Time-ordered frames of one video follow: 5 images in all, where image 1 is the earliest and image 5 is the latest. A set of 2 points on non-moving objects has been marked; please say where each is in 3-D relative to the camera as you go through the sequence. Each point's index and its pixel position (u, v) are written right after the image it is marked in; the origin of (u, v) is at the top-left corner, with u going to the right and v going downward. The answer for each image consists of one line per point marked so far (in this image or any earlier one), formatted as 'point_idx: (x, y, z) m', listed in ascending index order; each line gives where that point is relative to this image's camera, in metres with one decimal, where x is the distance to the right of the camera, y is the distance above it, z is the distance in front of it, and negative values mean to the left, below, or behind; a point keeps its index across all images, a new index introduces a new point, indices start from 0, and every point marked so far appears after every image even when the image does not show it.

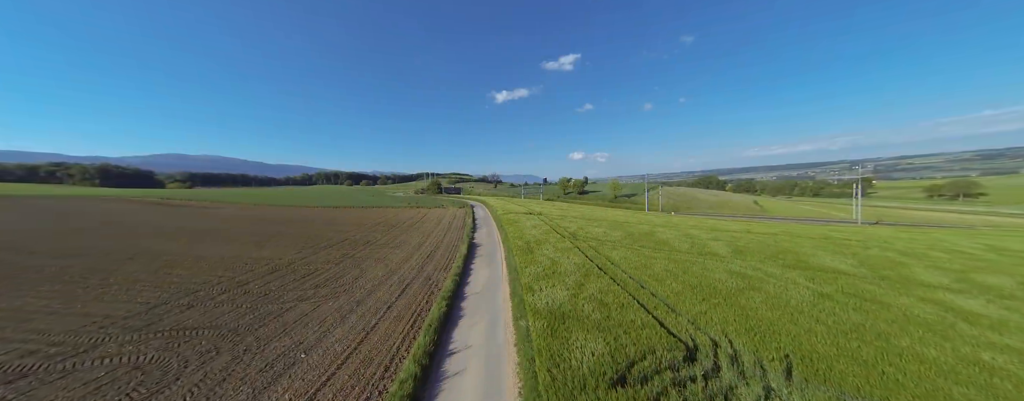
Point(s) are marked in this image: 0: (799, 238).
0: (+12.9, -1.7, +12.2) m
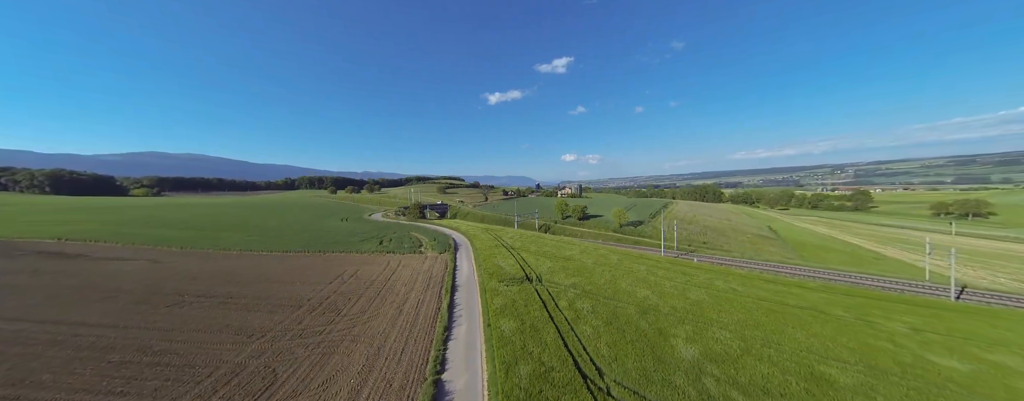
0: (+12.7, -5.0, +8.2) m
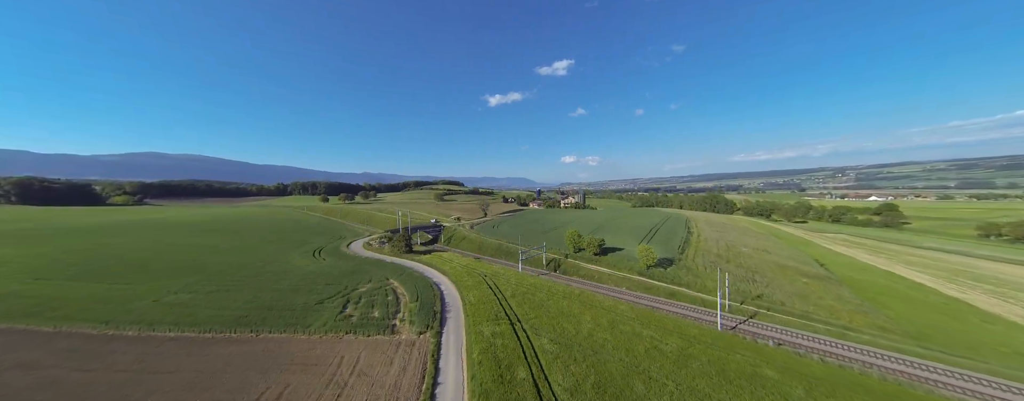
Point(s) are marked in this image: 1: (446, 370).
0: (+13.1, -8.4, +2.4) m
1: (-3.1, -7.9, +12.7) m
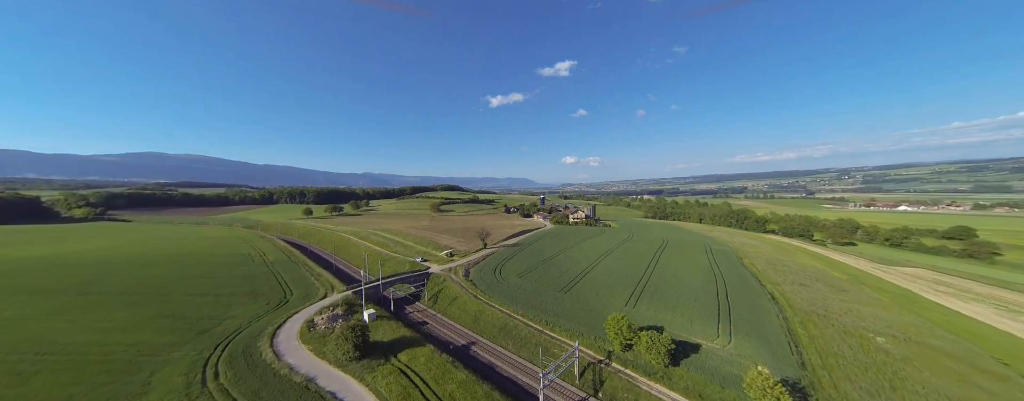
0: (+13.9, -13.5, -9.2) m
1: (-2.2, -13.0, +1.2) m
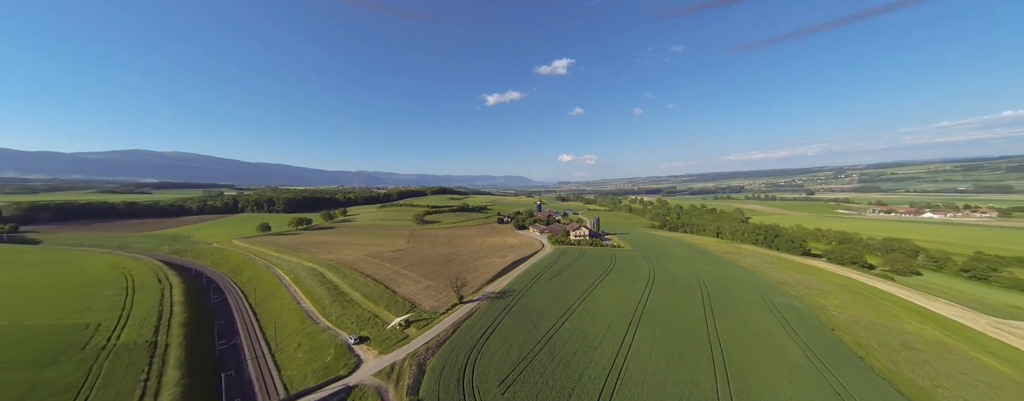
0: (+12.8, -18.8, -23.9) m
1: (-3.5, -18.3, -13.7) m
